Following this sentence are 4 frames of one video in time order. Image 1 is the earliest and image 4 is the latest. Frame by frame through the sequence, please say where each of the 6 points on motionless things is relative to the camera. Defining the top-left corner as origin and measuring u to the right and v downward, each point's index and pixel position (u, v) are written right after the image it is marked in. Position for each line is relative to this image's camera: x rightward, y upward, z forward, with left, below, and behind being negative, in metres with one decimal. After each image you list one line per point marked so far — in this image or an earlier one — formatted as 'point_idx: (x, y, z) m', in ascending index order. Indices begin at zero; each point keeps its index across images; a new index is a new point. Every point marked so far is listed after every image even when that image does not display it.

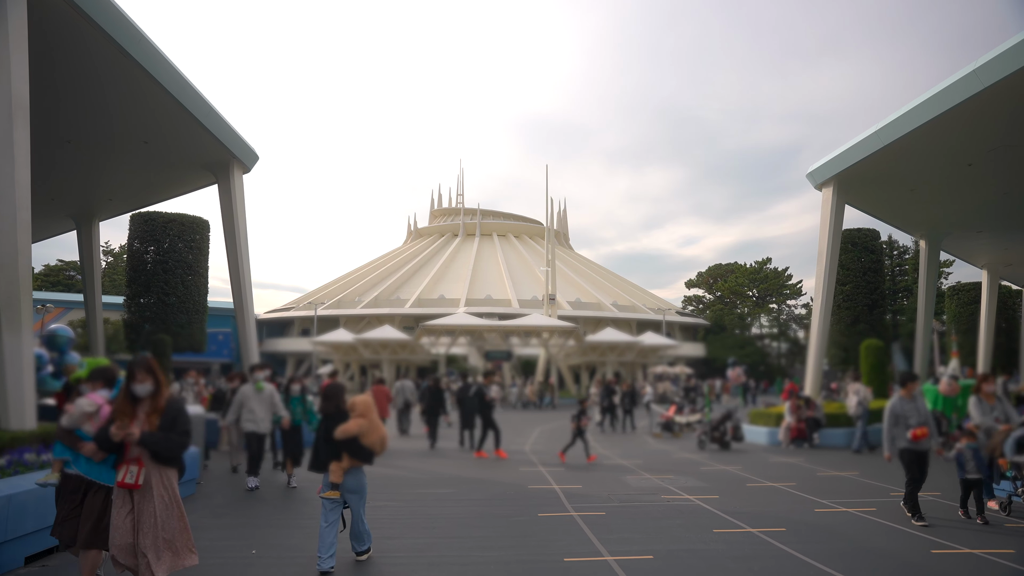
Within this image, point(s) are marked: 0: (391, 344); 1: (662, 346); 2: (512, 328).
0: (-3.1, -1.4, +18.8) m
1: (+3.0, -1.2, +14.4) m
2: (0.0, -1.1, +20.0) m
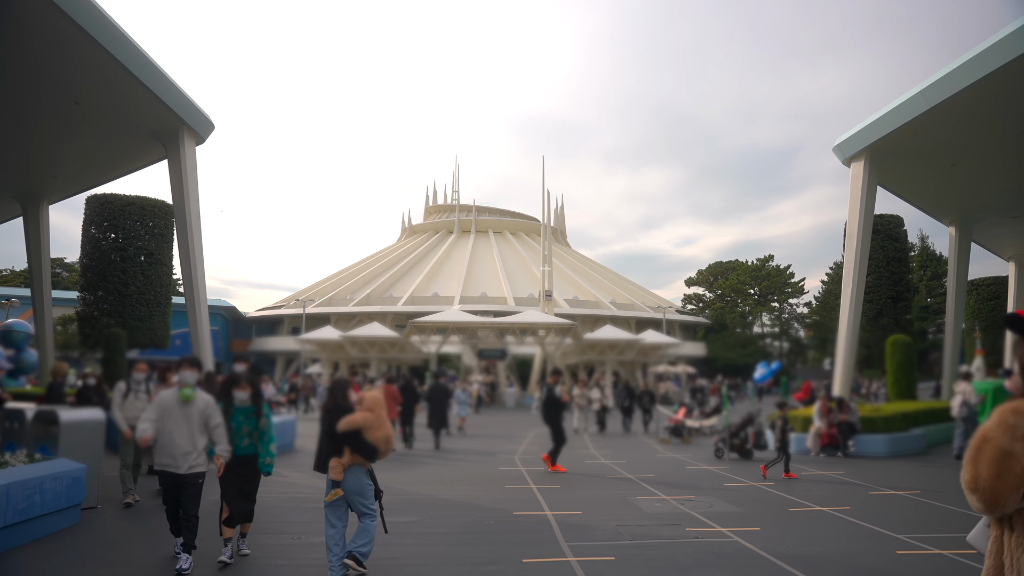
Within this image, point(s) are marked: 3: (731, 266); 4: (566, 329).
0: (-3.3, -1.3, +17.9) m
1: (+2.9, -1.1, +13.5) m
2: (-0.1, -1.0, +19.1) m
3: (+3.4, +0.3, +11.5) m
4: (+1.4, -1.1, +18.9) m
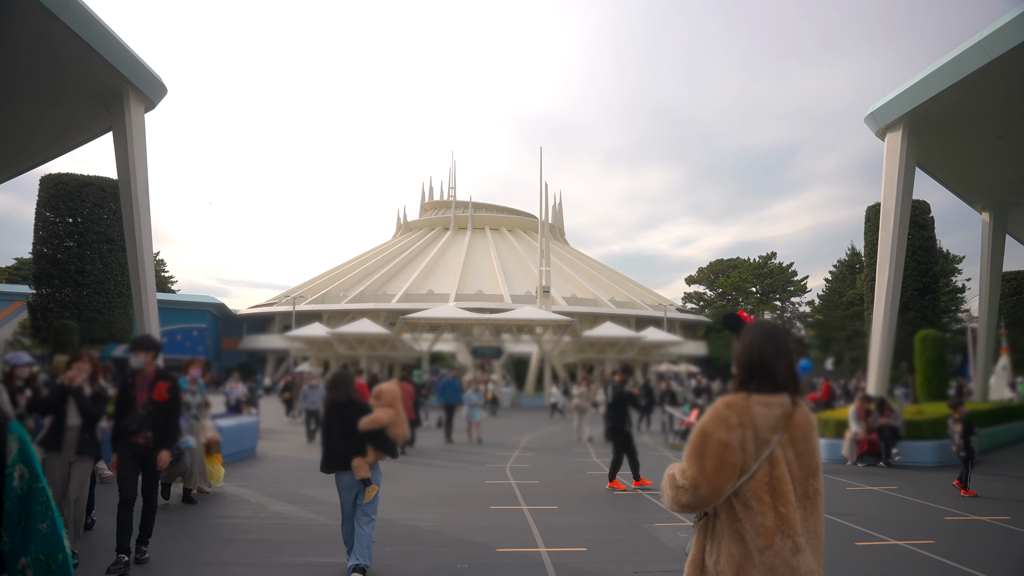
0: (-3.4, -1.2, +17.1) m
1: (+2.8, -1.0, +12.7) m
2: (-0.2, -0.9, +18.3) m
3: (+3.3, +0.4, +10.7) m
4: (+1.3, -1.0, +18.1) m
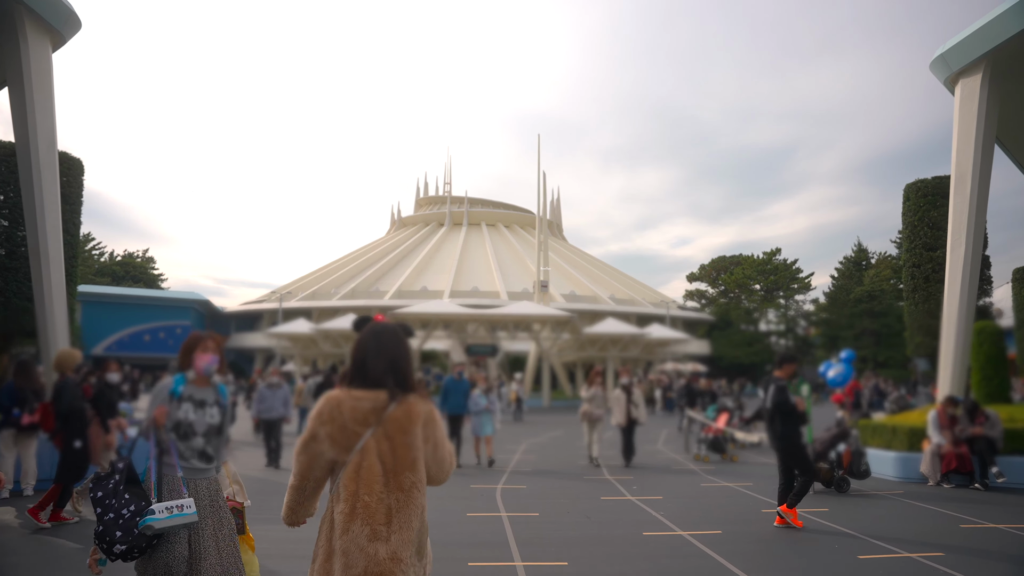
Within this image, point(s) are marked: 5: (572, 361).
0: (-3.5, -1.0, +16.0) m
1: (+2.7, -0.8, +11.7) m
2: (-0.3, -0.8, +17.3) m
3: (+3.3, +0.5, +9.7) m
4: (+1.2, -0.8, +17.1) m
5: (+1.6, -1.9, +19.3) m
